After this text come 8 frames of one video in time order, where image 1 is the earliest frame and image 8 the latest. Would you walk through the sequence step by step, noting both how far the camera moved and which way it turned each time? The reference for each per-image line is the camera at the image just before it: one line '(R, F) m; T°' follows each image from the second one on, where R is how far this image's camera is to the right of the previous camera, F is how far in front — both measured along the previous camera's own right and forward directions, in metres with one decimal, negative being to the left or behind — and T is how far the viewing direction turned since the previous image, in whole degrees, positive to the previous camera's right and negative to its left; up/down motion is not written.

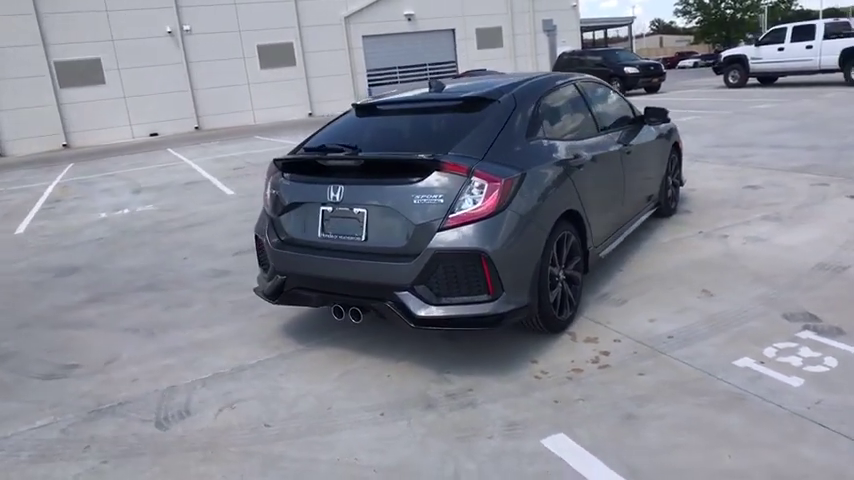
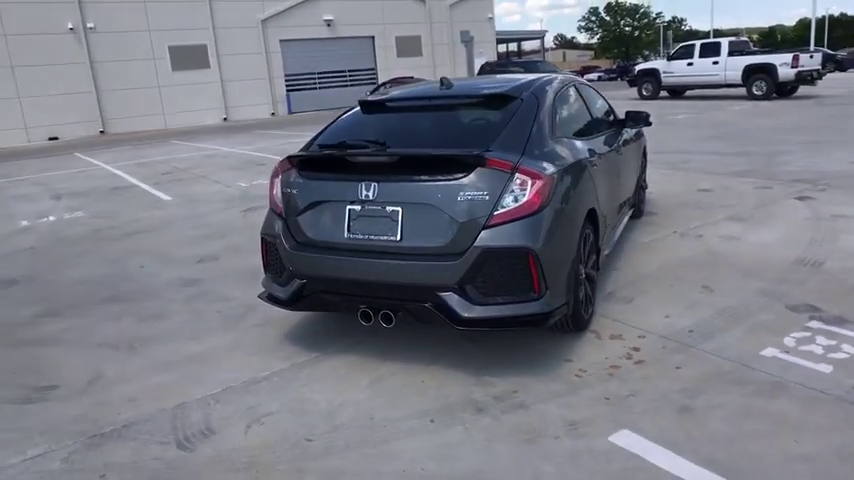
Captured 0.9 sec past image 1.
(-0.8, +0.2) m; +9°
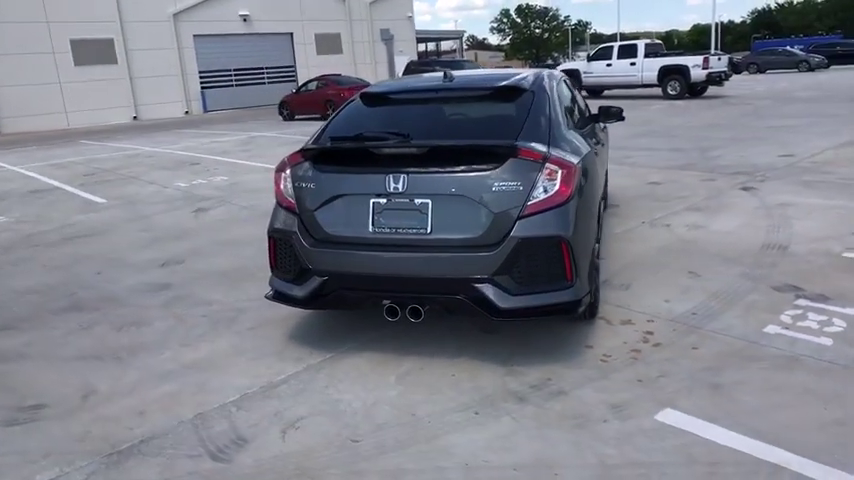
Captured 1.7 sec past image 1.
(-0.7, +0.1) m; +8°
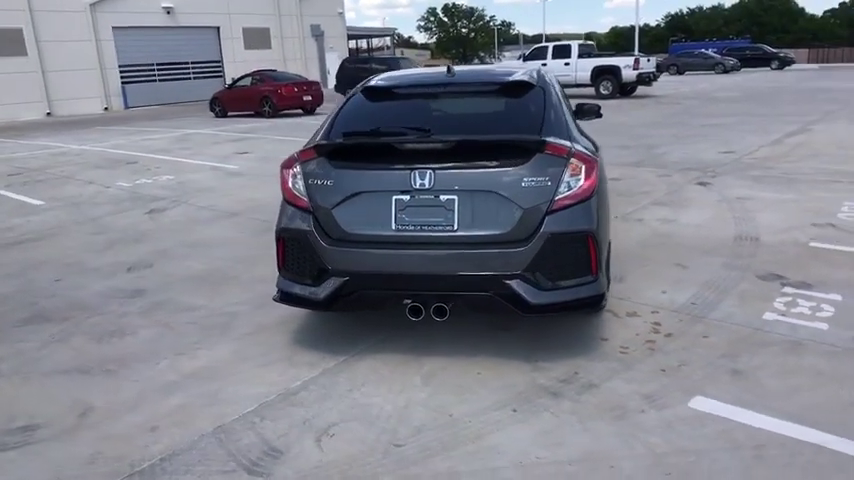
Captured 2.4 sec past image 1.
(-0.6, +0.1) m; +7°
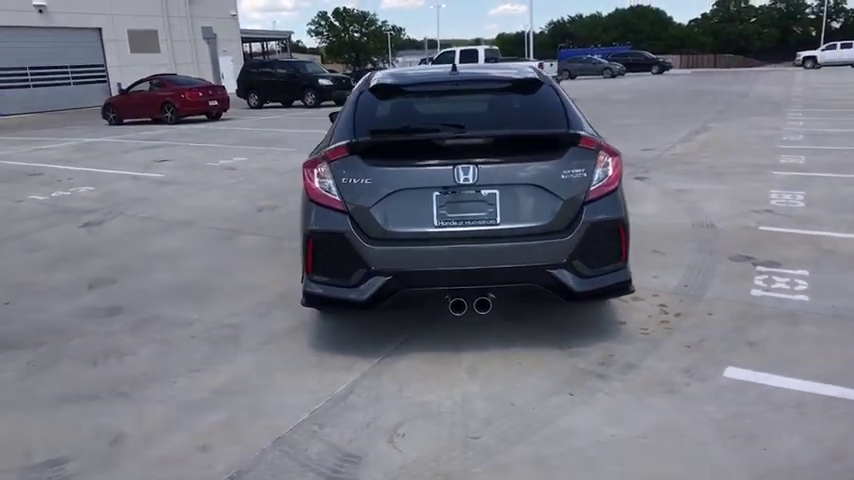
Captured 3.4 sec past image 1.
(-0.9, +0.1) m; +10°
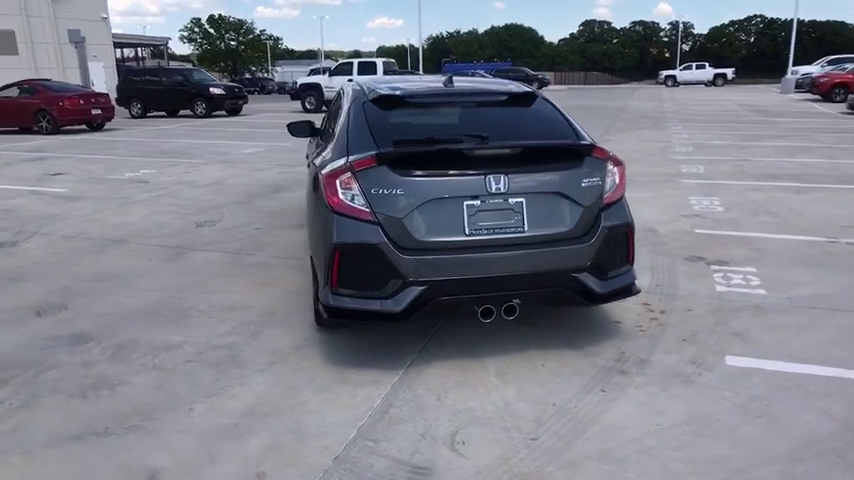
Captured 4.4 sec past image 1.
(-0.9, +0.1) m; +11°
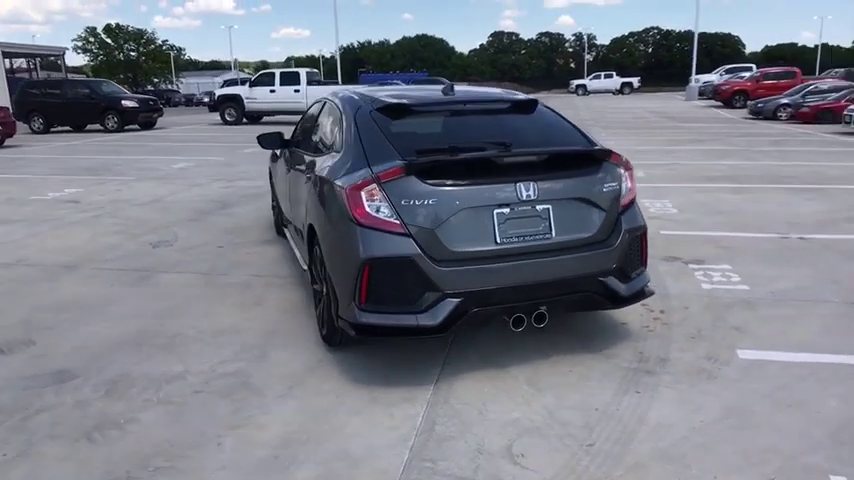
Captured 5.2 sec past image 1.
(-0.7, +0.1) m; +8°
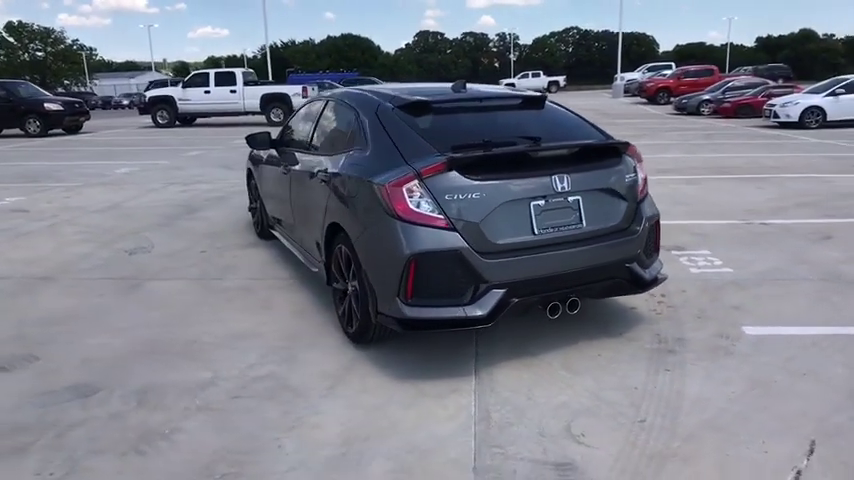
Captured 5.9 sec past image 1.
(-0.7, 0.0) m; +7°
